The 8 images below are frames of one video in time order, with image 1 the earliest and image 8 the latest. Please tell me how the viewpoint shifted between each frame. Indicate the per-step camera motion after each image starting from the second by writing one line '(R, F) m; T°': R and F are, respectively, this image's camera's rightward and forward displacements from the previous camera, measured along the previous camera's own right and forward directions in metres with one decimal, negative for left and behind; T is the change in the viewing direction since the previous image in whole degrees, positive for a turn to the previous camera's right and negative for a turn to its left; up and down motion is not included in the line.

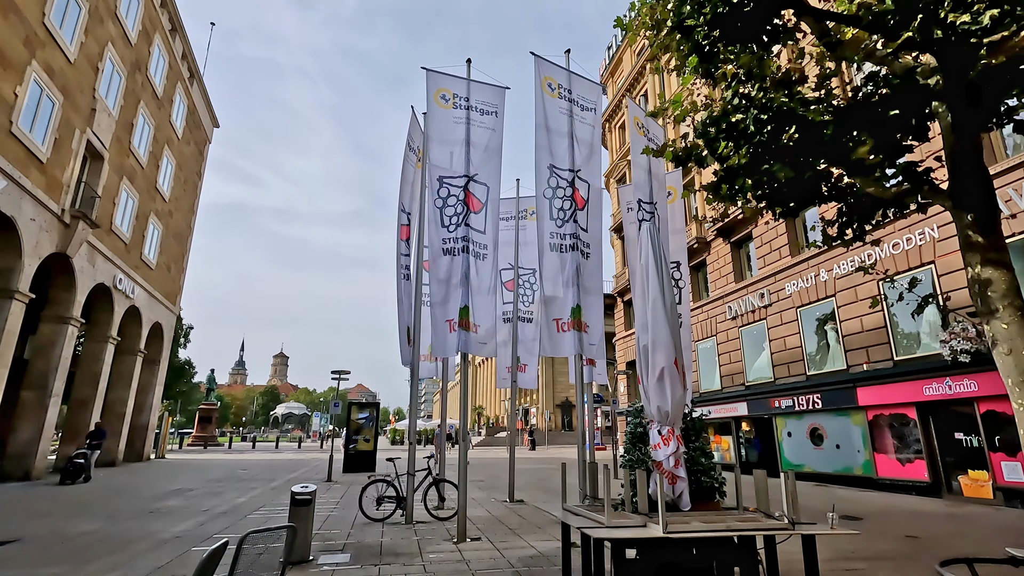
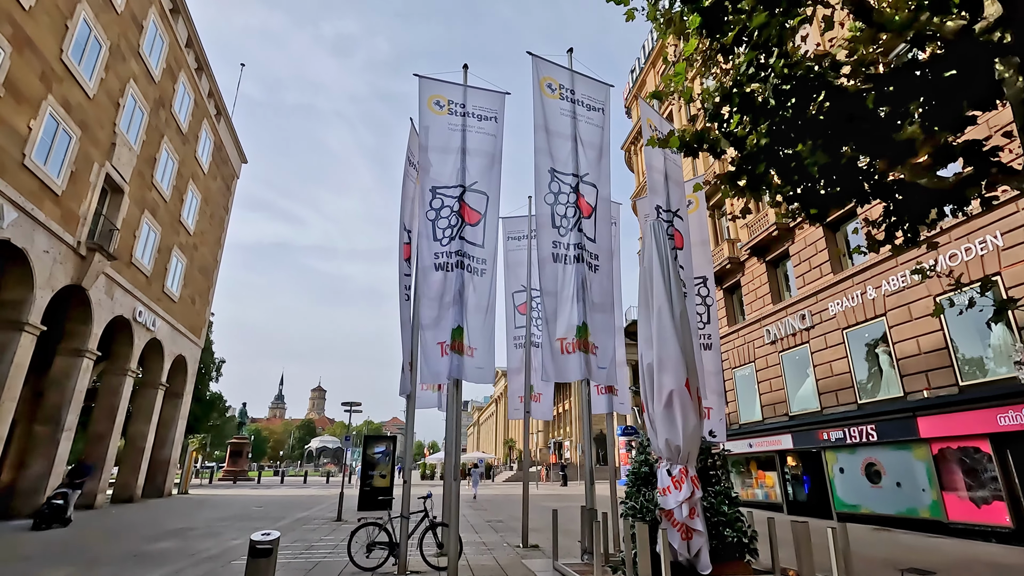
(+0.5, +0.9) m; -4°
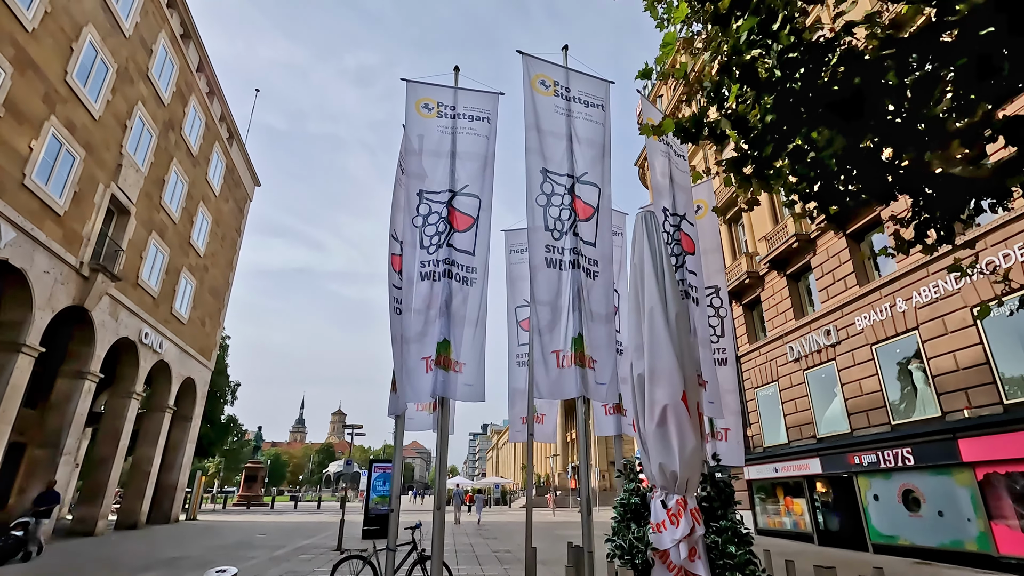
(+0.4, +0.6) m; -2°
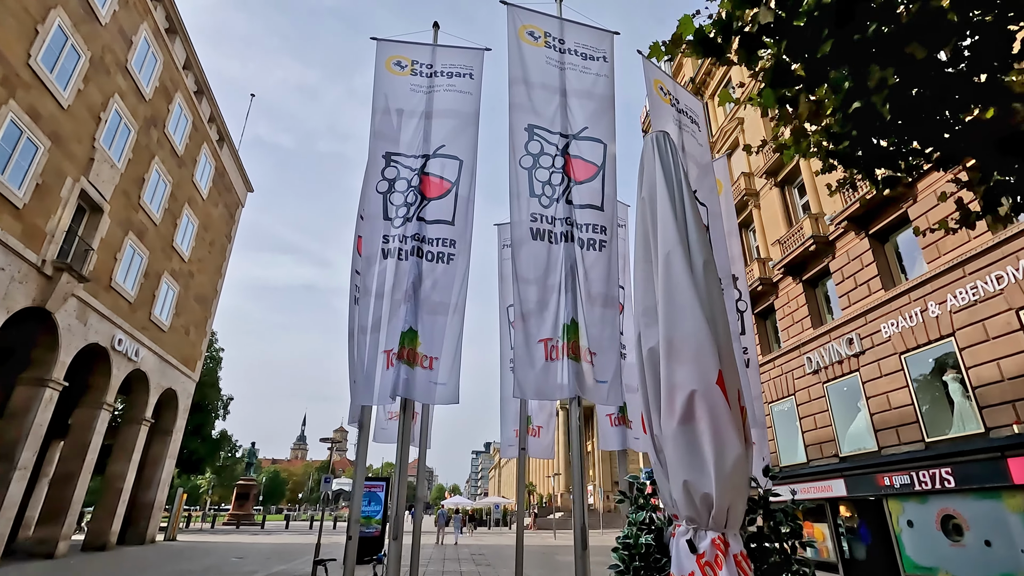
(+0.3, +1.2) m; 0°
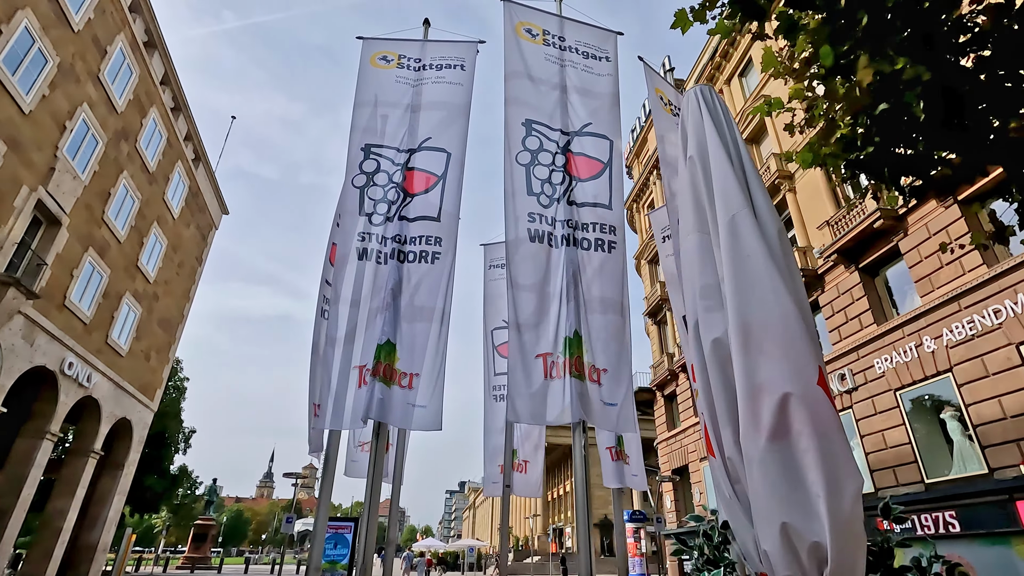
(-0.1, +0.7) m; +2°
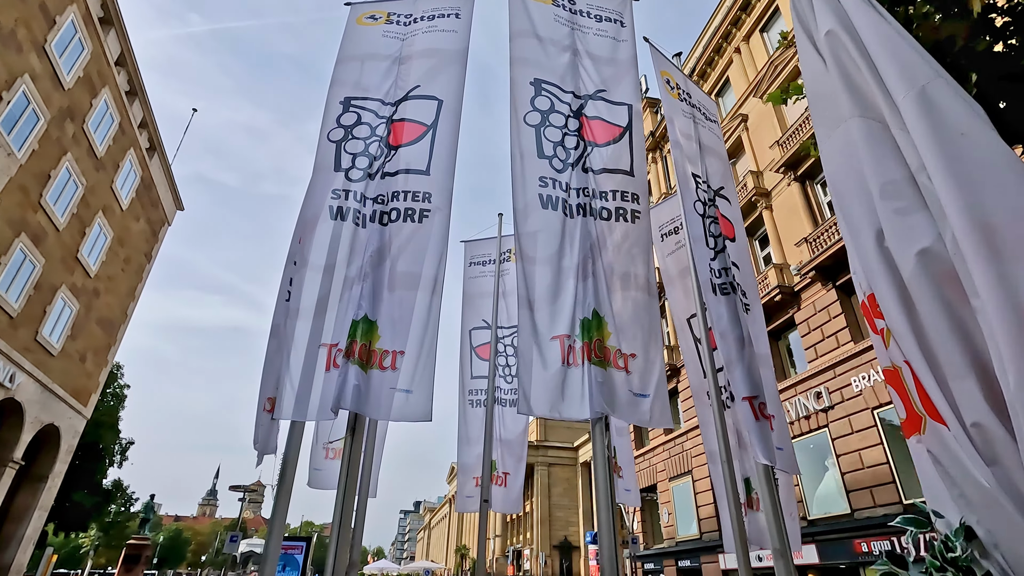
(-0.3, +0.7) m; +4°
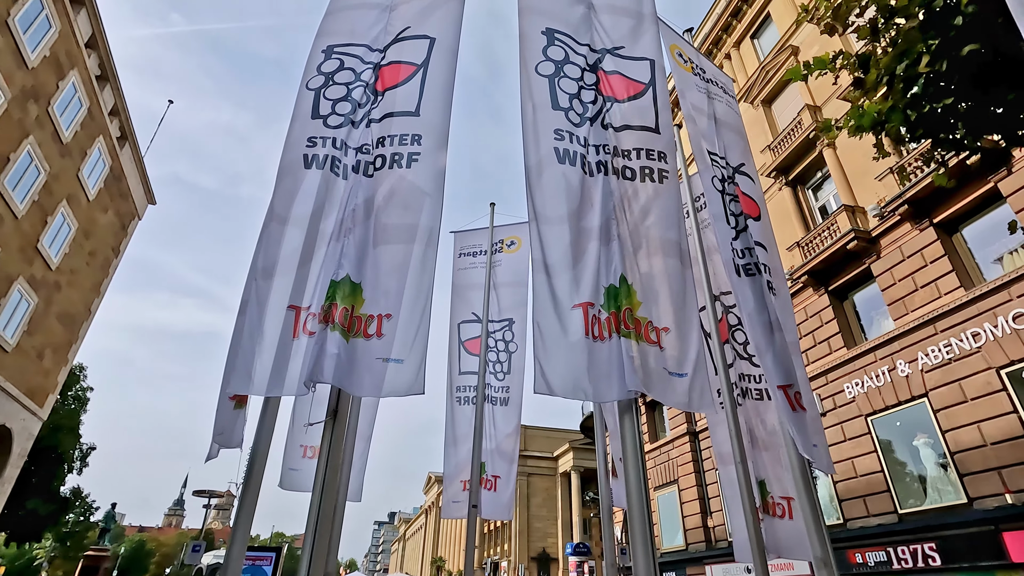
(-0.2, +0.6) m; +2°
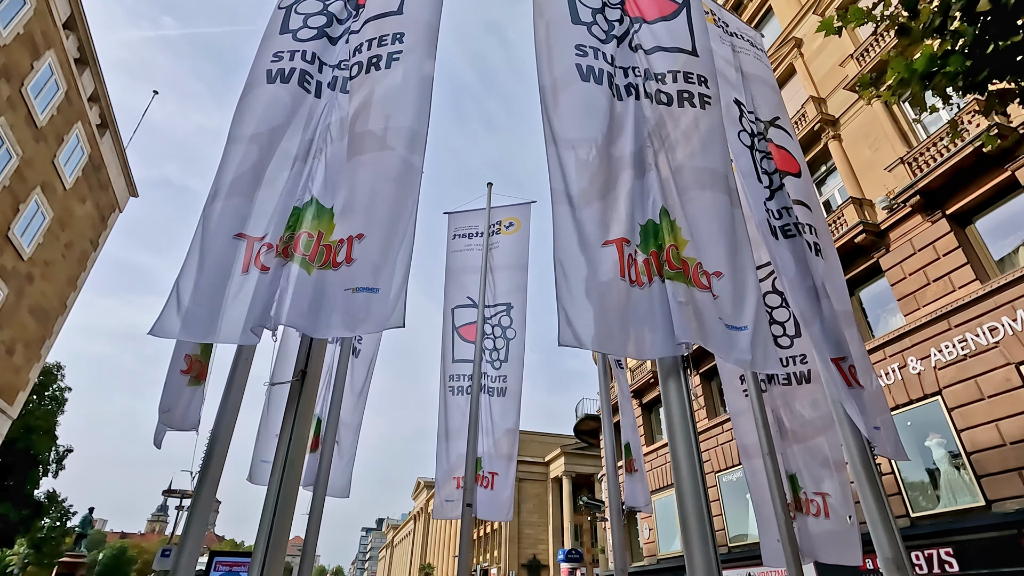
(-0.1, +0.6) m; +1°
